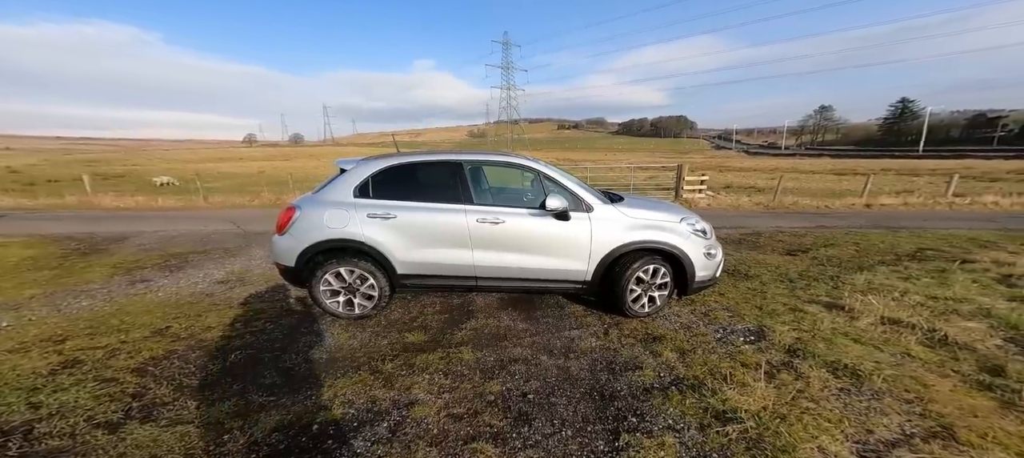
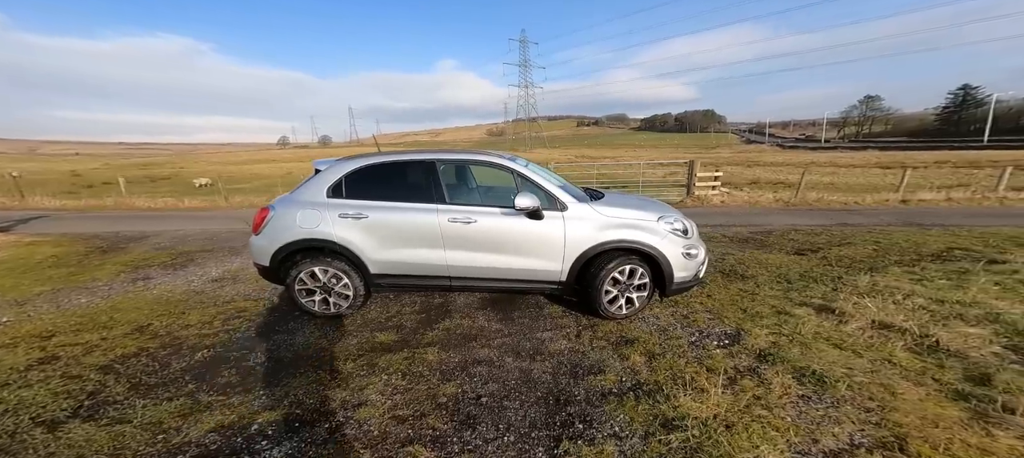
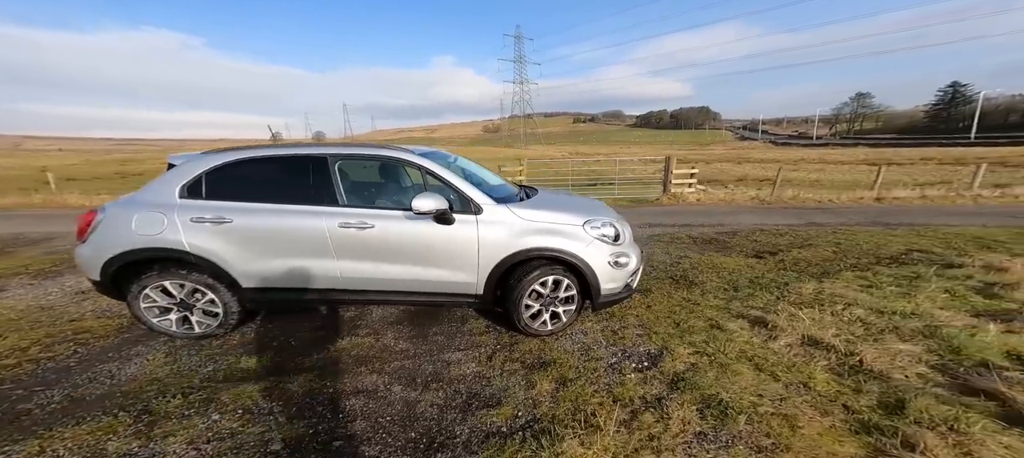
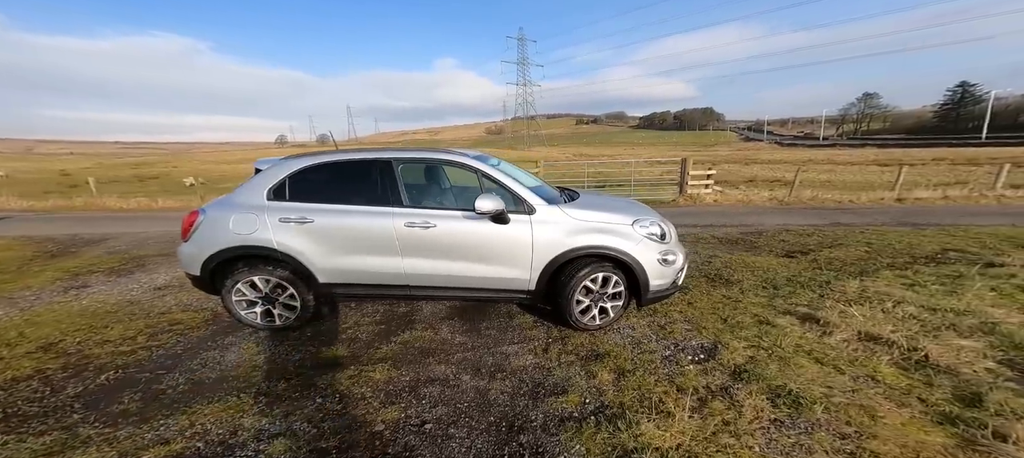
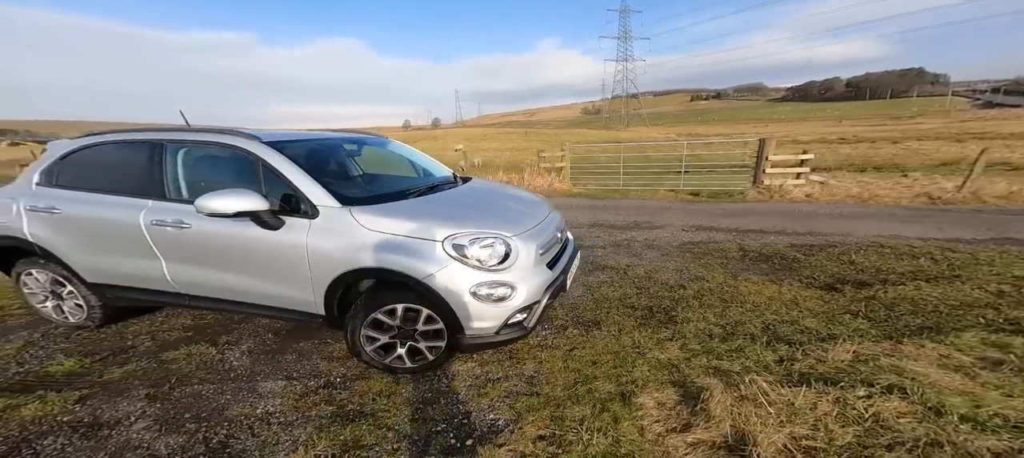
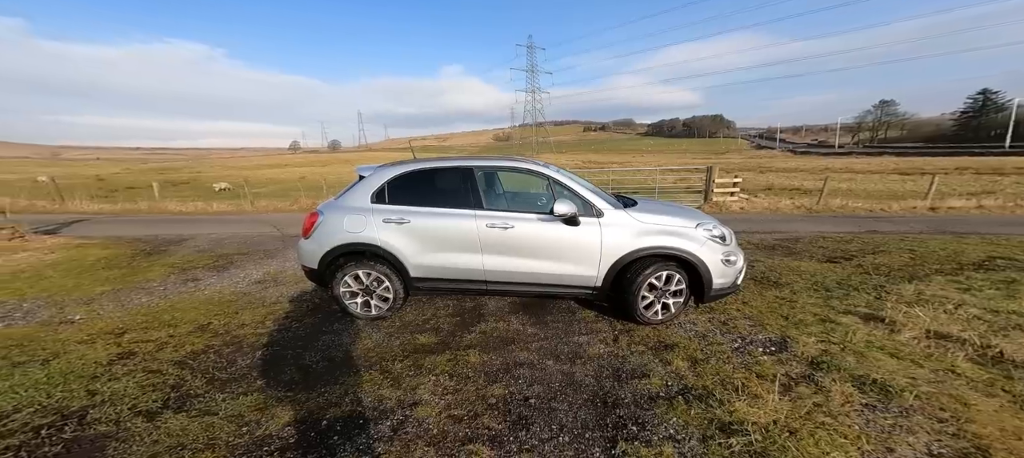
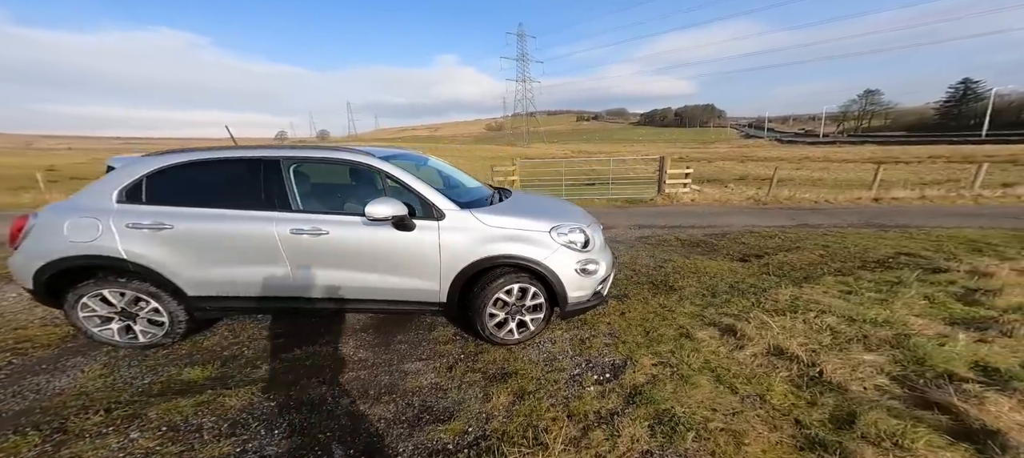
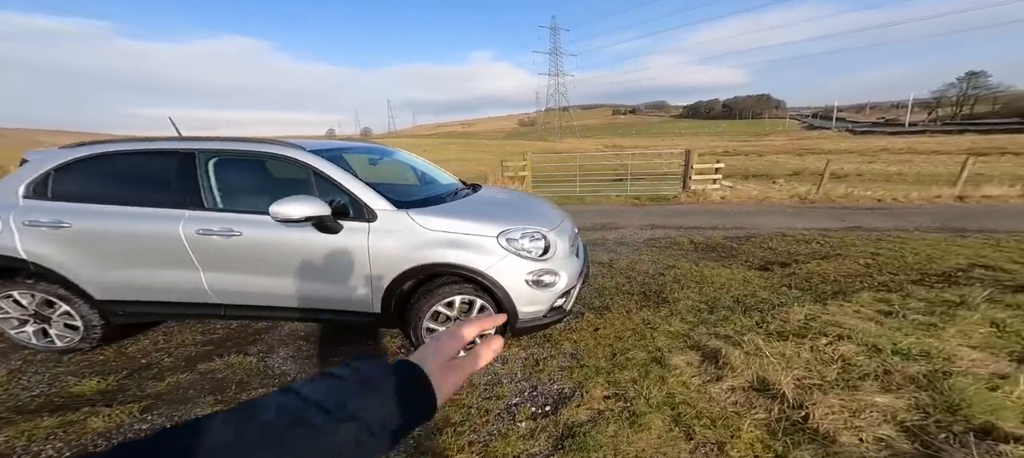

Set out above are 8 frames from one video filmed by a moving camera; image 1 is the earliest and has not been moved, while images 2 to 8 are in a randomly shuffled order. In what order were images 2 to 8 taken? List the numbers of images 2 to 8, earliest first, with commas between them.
6, 2, 4, 3, 7, 8, 5
